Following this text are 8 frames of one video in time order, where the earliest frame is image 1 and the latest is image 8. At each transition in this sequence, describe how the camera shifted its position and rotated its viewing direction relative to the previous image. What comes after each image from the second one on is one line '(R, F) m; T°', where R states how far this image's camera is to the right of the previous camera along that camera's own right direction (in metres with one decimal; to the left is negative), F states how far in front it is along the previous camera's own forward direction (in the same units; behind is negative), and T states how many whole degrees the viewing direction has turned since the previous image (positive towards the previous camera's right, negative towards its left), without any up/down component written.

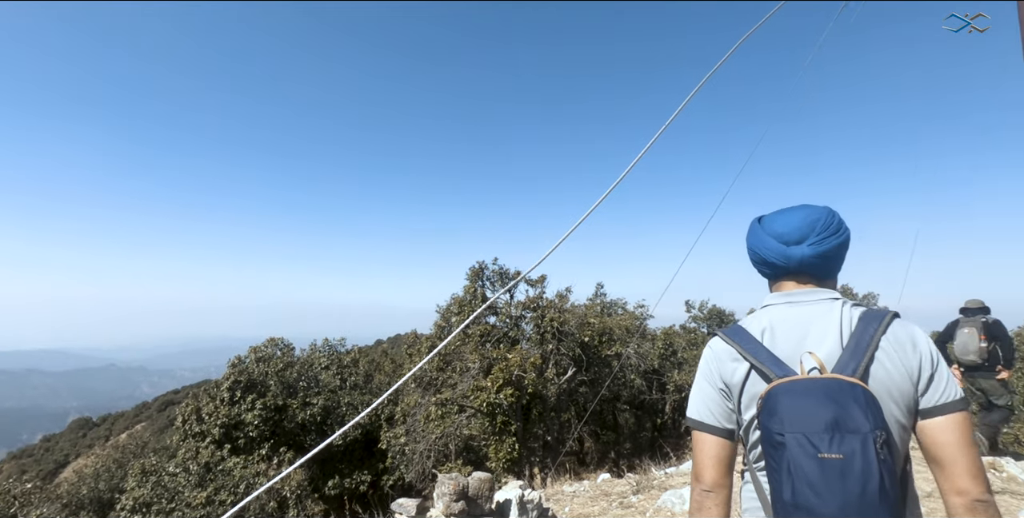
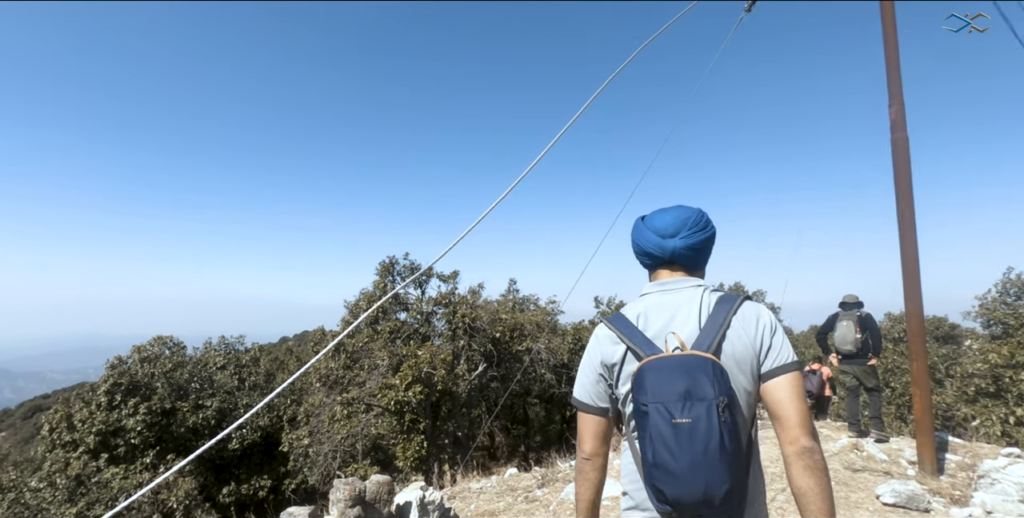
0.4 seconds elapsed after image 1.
(+0.1, +0.2) m; +10°
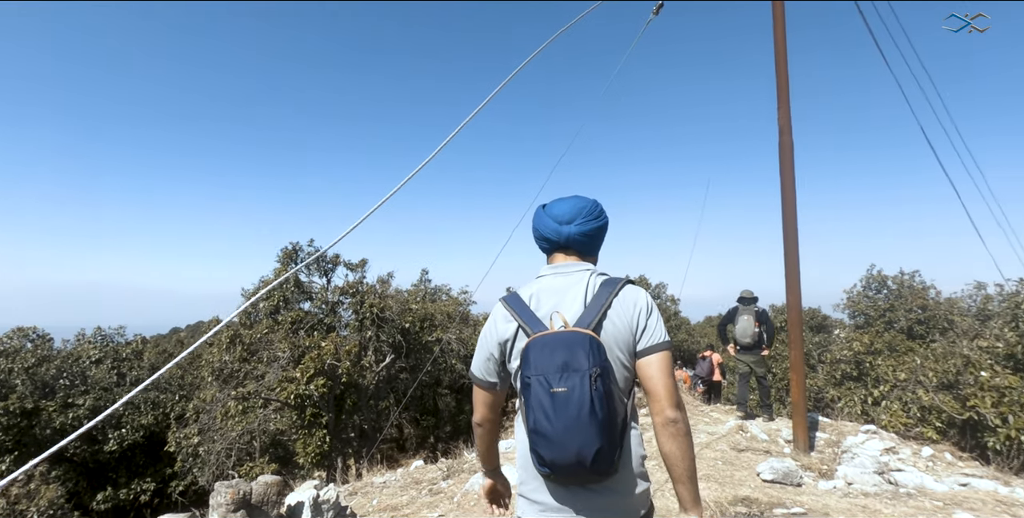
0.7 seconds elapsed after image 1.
(+0.1, +0.2) m; +10°
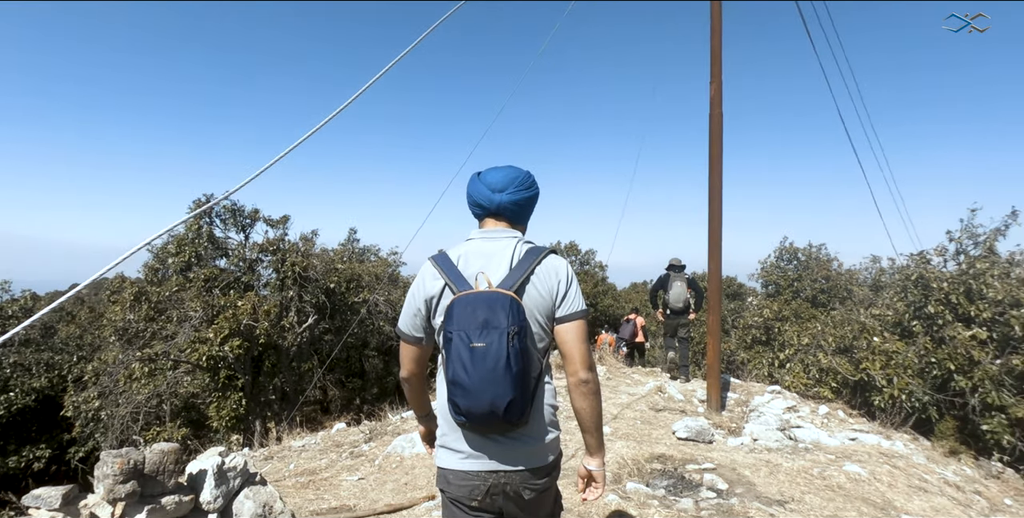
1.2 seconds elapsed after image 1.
(+0.1, +0.2) m; +8°
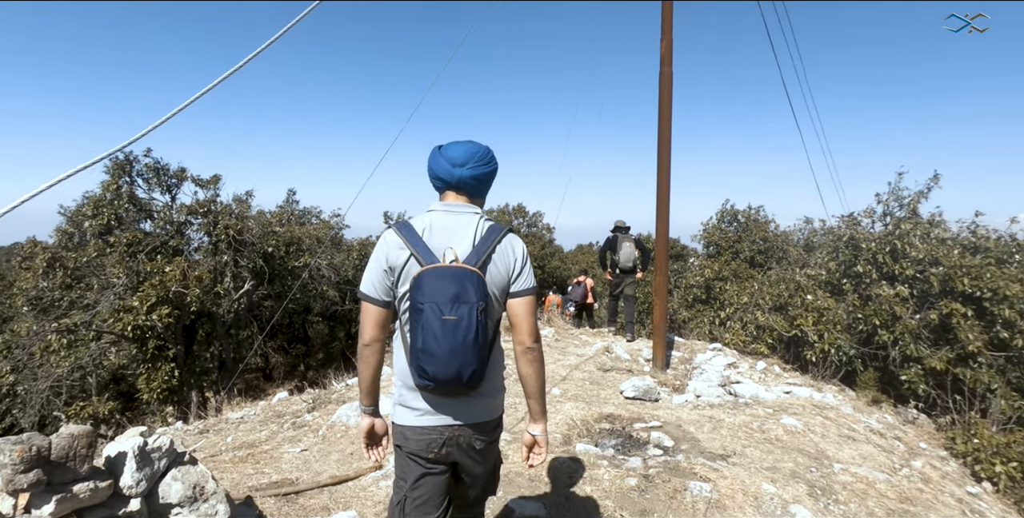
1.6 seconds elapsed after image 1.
(0.0, +0.2) m; +6°
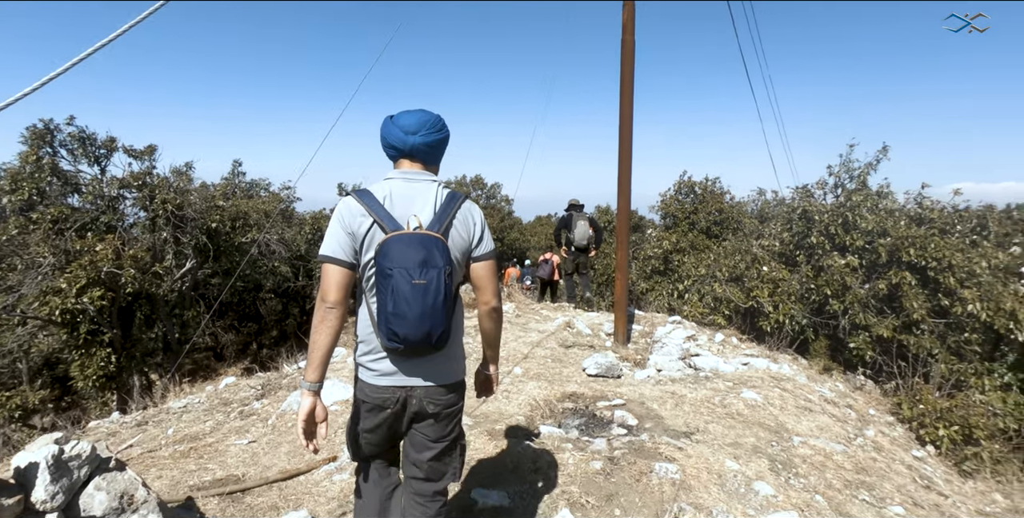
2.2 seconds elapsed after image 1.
(0.0, +0.2) m; +4°
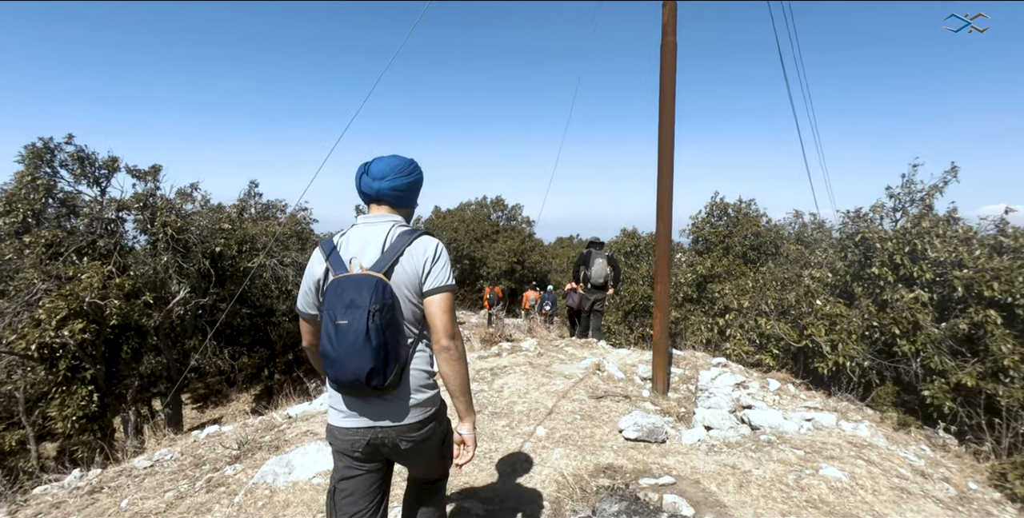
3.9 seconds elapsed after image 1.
(0.0, +0.5) m; -2°
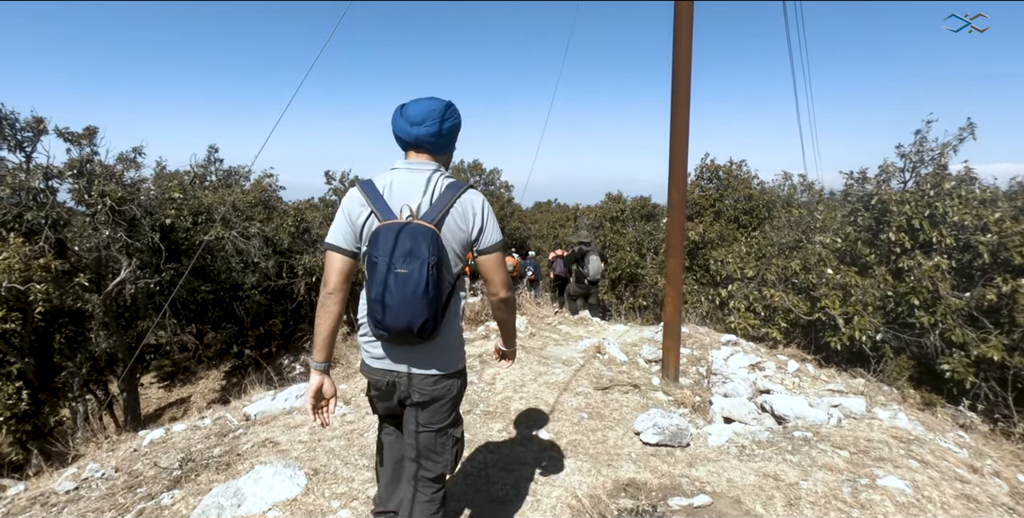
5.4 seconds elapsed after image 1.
(-0.1, +0.6) m; +3°
